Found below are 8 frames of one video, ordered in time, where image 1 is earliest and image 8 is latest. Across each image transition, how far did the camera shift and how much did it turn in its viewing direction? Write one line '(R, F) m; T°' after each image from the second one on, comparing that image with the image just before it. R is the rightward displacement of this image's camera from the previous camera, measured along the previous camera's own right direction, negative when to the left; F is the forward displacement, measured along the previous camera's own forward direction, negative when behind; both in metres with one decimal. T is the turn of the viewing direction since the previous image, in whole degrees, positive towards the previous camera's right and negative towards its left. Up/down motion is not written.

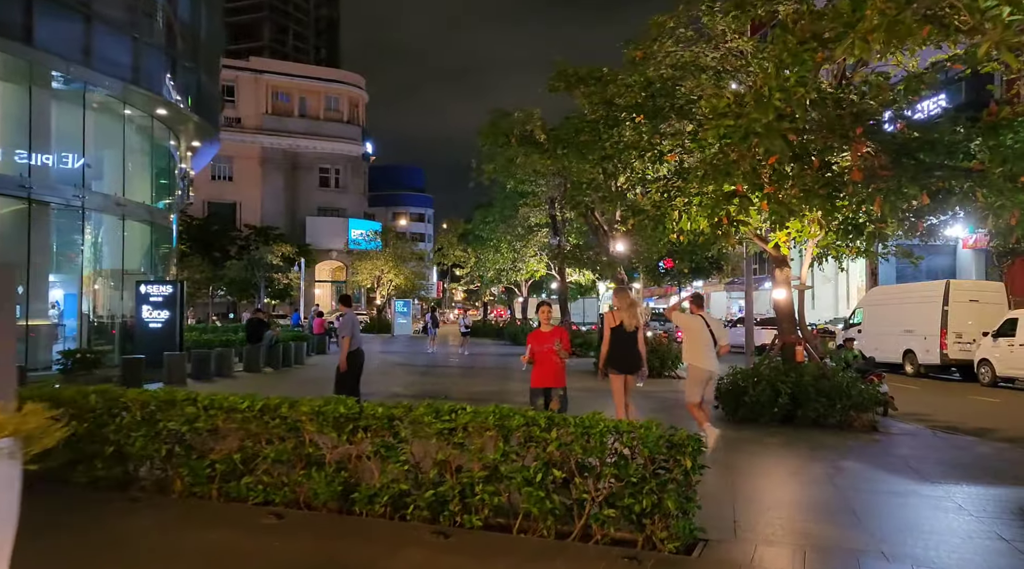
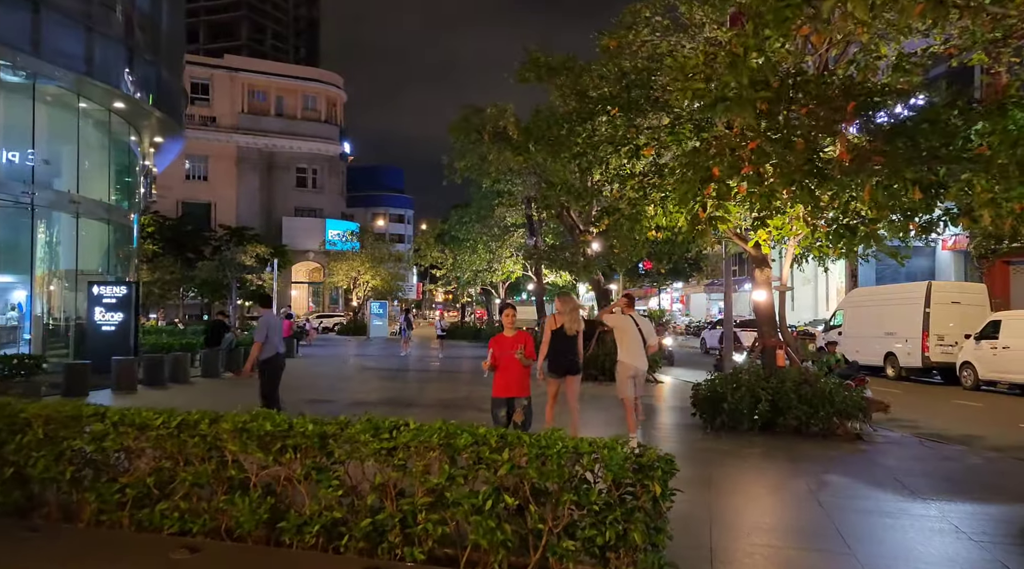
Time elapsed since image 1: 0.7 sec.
(+0.2, +0.6) m; +1°
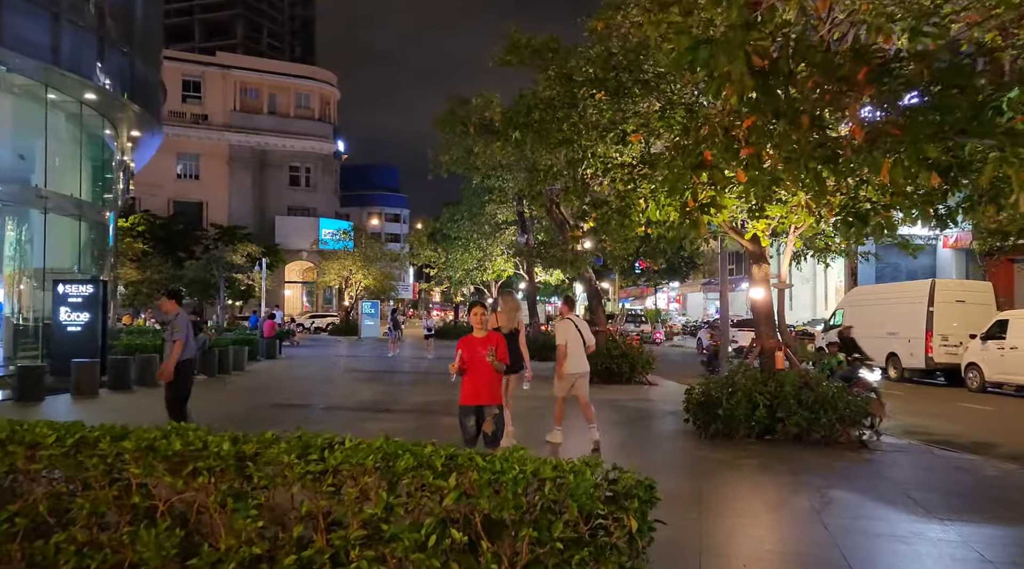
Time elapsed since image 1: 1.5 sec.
(+0.2, +0.8) m; 0°
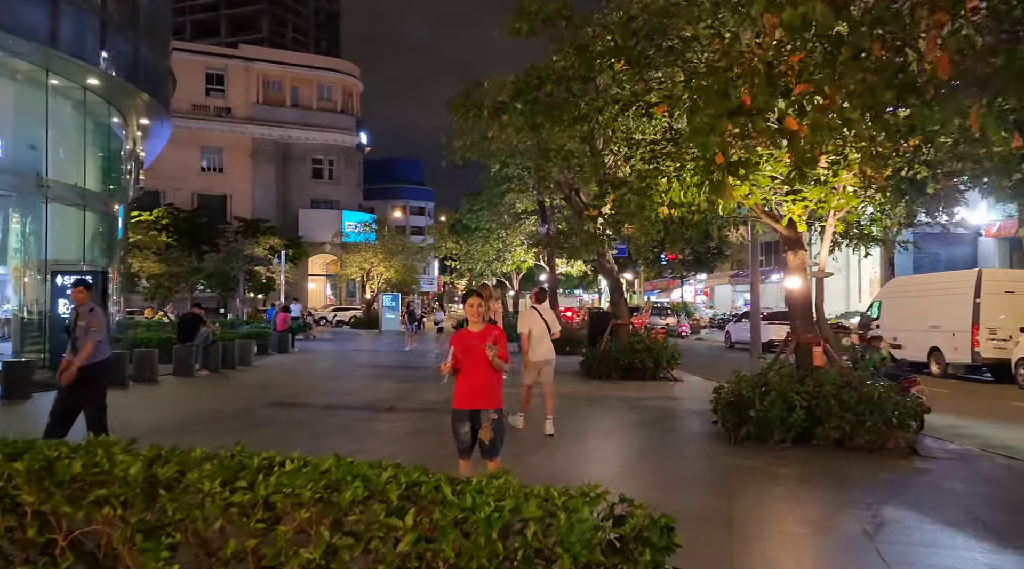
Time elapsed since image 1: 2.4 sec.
(+0.2, +0.9) m; -2°
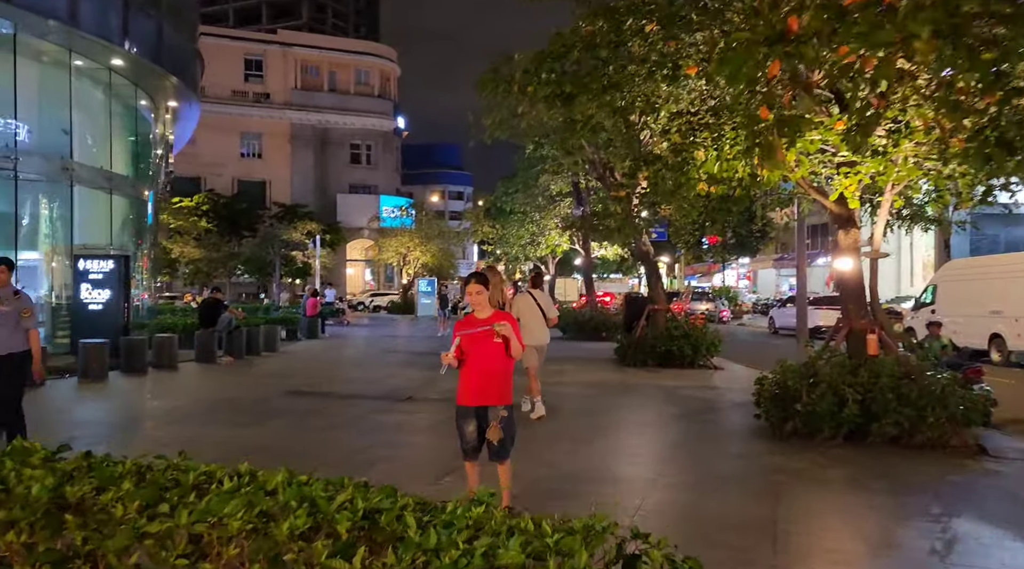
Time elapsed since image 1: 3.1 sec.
(+0.2, +0.7) m; -3°
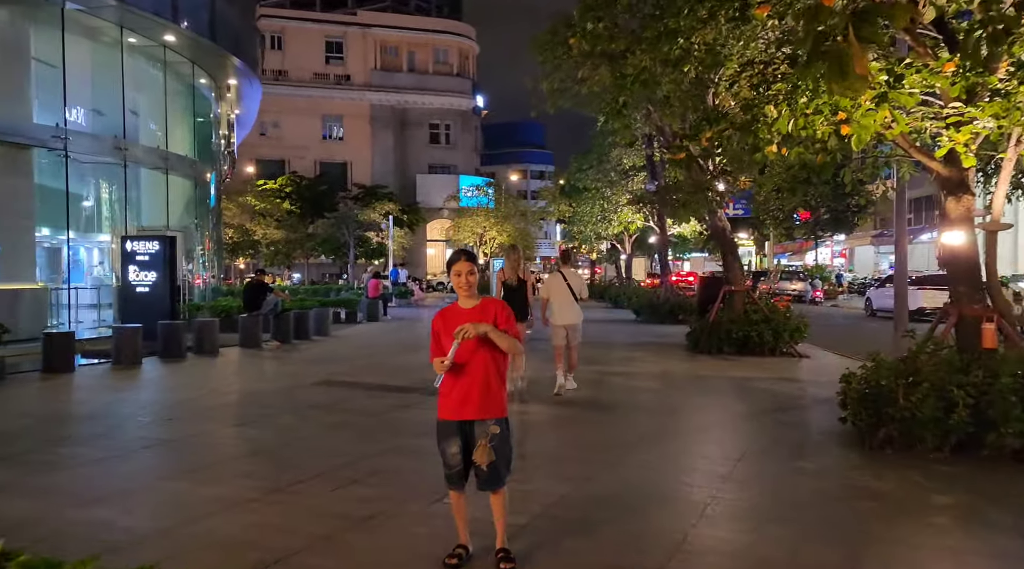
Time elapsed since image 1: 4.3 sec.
(+0.5, +1.2) m; -6°
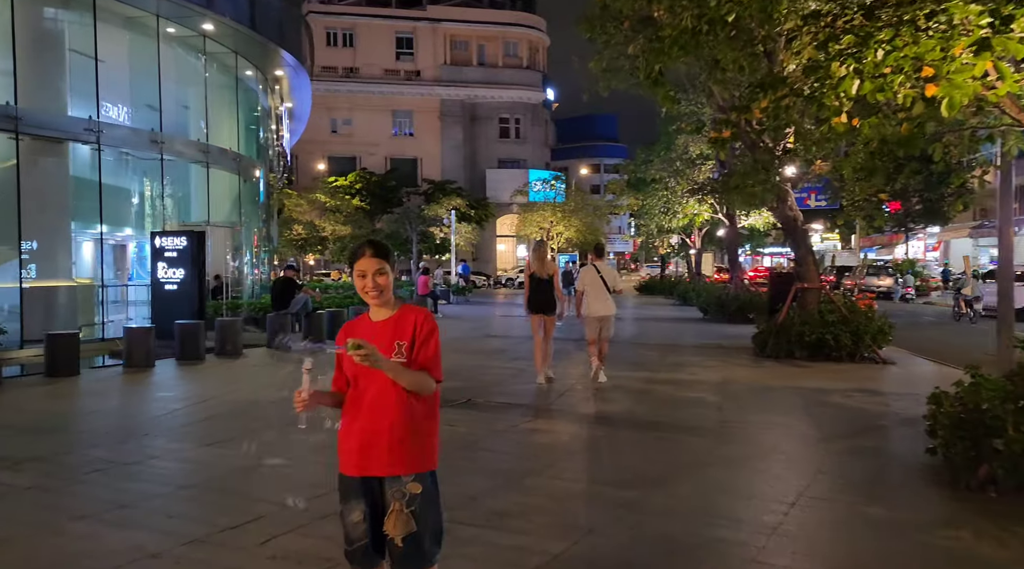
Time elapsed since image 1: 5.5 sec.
(+0.5, +1.2) m; -6°
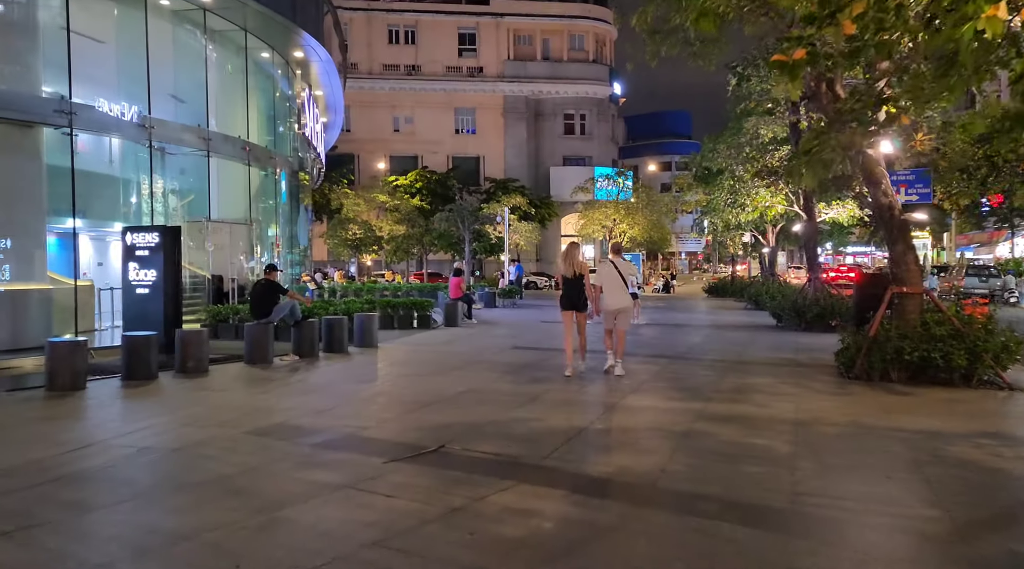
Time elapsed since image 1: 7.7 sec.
(+0.7, +2.5) m; -5°
